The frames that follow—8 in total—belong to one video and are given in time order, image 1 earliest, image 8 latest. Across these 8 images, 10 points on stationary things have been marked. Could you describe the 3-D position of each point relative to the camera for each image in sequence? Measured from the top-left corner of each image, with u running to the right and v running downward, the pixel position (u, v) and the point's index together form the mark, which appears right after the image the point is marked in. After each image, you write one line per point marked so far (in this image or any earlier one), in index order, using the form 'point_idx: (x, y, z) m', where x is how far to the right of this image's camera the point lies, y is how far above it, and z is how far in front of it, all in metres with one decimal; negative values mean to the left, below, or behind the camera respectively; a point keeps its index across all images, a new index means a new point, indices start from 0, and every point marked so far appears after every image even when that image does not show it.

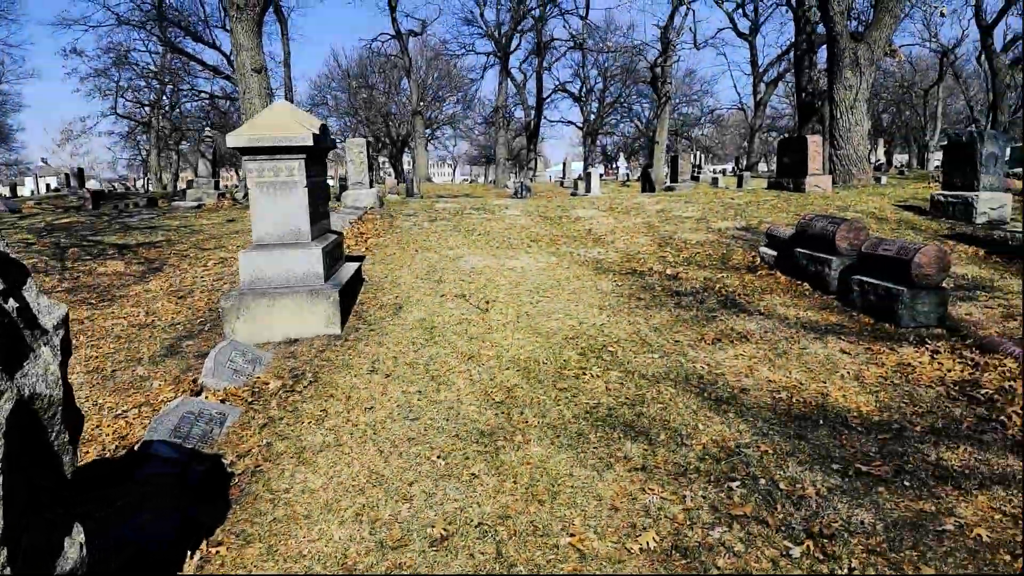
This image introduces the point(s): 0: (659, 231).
0: (+2.3, +0.9, +9.9) m
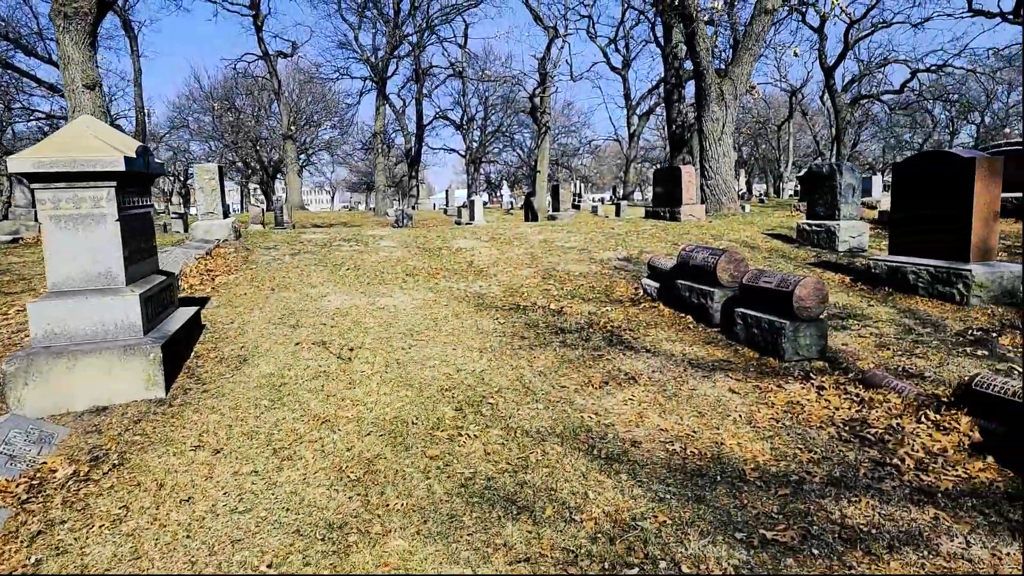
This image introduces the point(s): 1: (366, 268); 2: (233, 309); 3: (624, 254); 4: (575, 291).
0: (+0.5, +0.4, +9.6) m
1: (-1.9, +0.2, +8.8) m
2: (-2.8, -0.2, +6.6) m
3: (+1.7, +0.5, +9.6) m
4: (+0.8, 0.0, +7.7) m
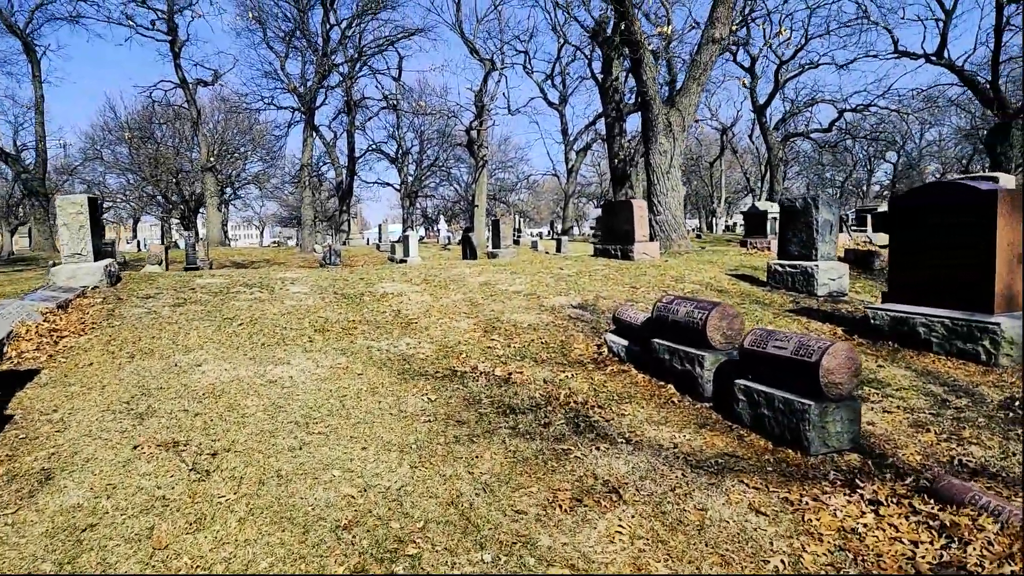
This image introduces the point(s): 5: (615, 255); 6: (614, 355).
0: (-0.4, -0.3, +8.2) m
1: (-2.7, -0.4, +7.1) m
2: (-3.4, -0.8, +4.9) m
3: (+0.8, -0.2, +8.3) m
4: (+0.1, -0.6, +6.3) m
5: (+2.0, +0.6, +12.5) m
6: (+0.9, -0.6, +5.8) m
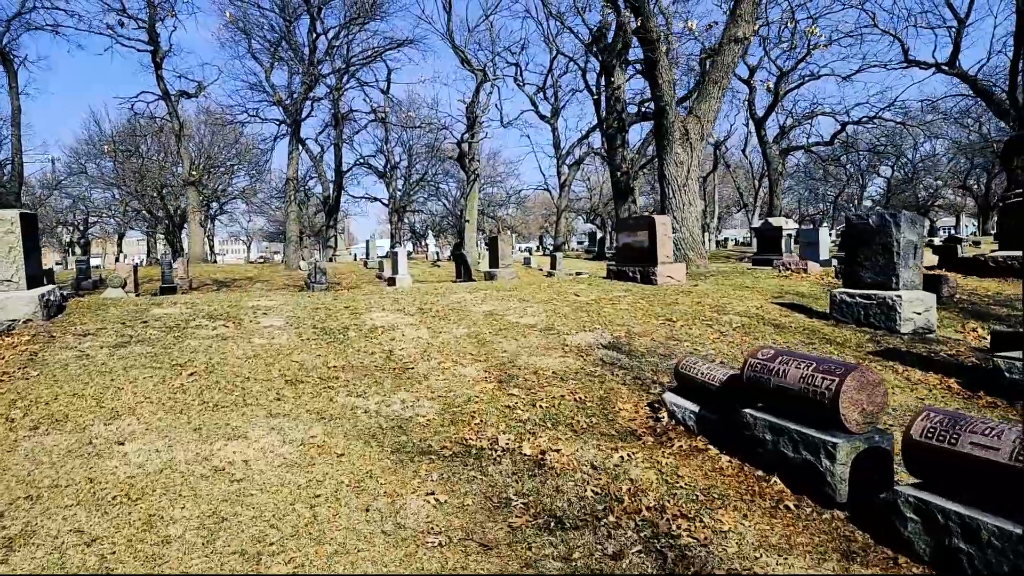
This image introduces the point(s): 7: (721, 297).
0: (-0.2, -0.6, +6.8) m
1: (-2.5, -0.8, +5.6) m
2: (-3.1, -1.1, +3.4) m
3: (+1.0, -0.5, +6.9) m
4: (+0.3, -0.9, +4.9) m
5: (+2.1, +0.2, +11.2) m
6: (+1.1, -0.9, +4.4) m
7: (+2.9, -0.1, +8.9) m
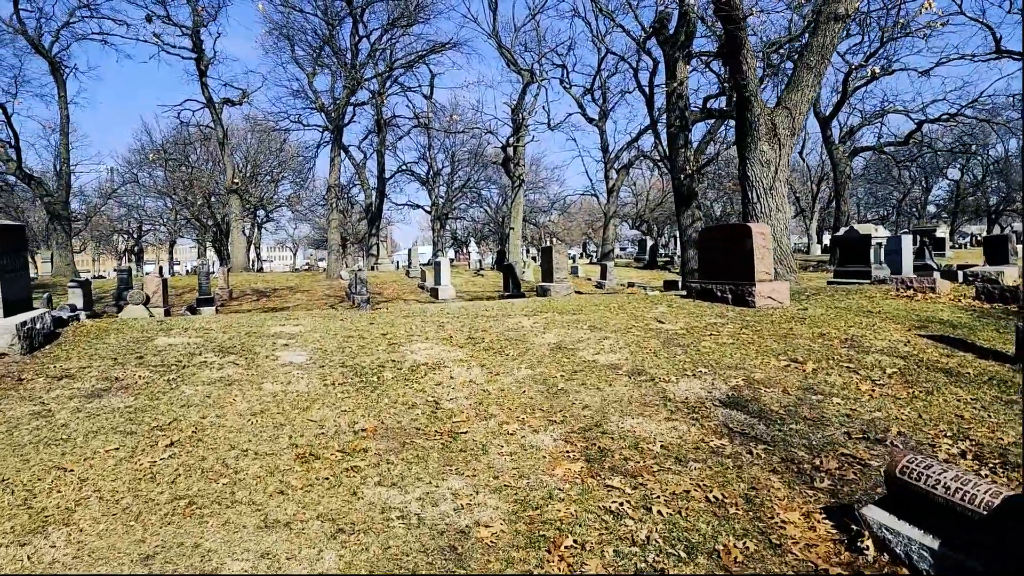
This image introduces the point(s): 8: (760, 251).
0: (+0.5, -0.9, +5.1) m
1: (-1.9, -1.0, +4.2) m
2: (-2.7, -1.3, +2.0) m
3: (+1.7, -0.8, +5.2) m
4: (+0.9, -1.2, +3.2) m
5: (+3.0, -0.2, +9.4) m
6: (+1.6, -1.2, +2.7) m
7: (+3.7, -0.4, +7.1) m
8: (+3.4, +0.5, +9.0) m
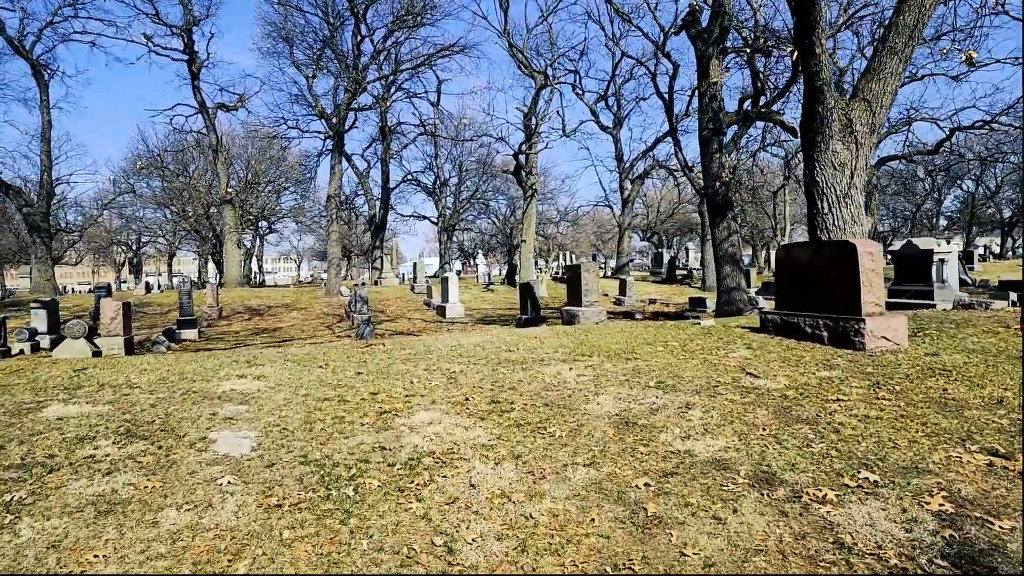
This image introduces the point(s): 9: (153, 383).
0: (+0.8, -1.2, +3.0) m
1: (-1.6, -1.3, +2.1) m
2: (-2.4, -1.6, -0.1) m
3: (+2.0, -1.1, +3.0) m
4: (+1.2, -1.5, +1.1) m
5: (+3.4, -0.6, +7.3) m
6: (+1.9, -1.4, +0.6) m
7: (+4.0, -0.8, +4.9) m
8: (+3.7, +0.1, +6.8) m
9: (-3.3, -0.9, +5.8) m
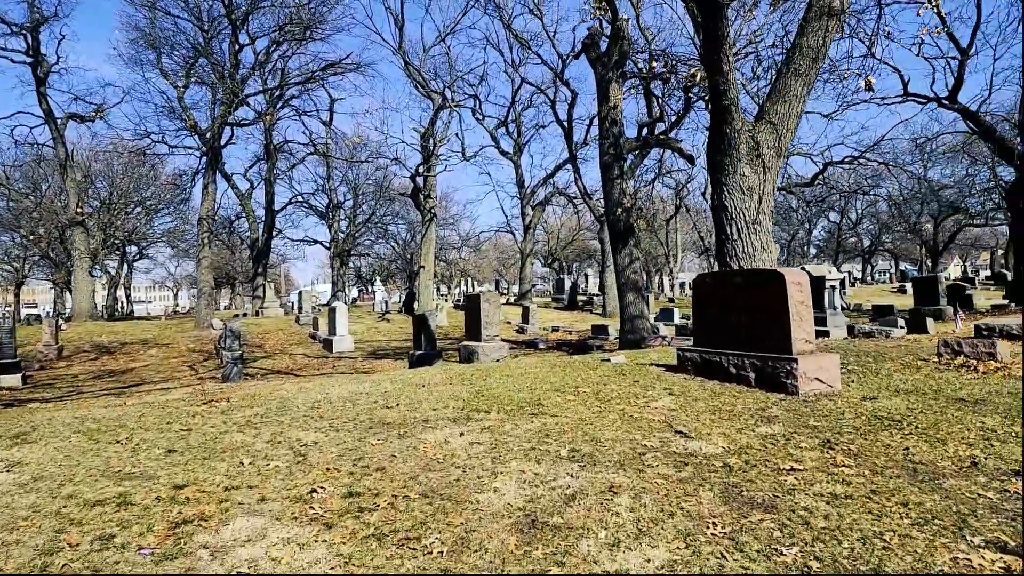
0: (+0.3, -1.4, +1.7) m
1: (-1.9, -1.5, +0.4) m
2: (-2.3, -1.6, -1.9) m
3: (+1.5, -1.3, +1.9) m
4: (+1.0, -1.6, -0.1) m
5: (+2.2, -0.9, +6.3) m
6: (+1.8, -1.5, -0.6) m
7: (+3.2, -1.0, +4.1) m
8: (+2.6, -0.2, +6.0) m
9: (-4.1, -1.2, +3.9) m
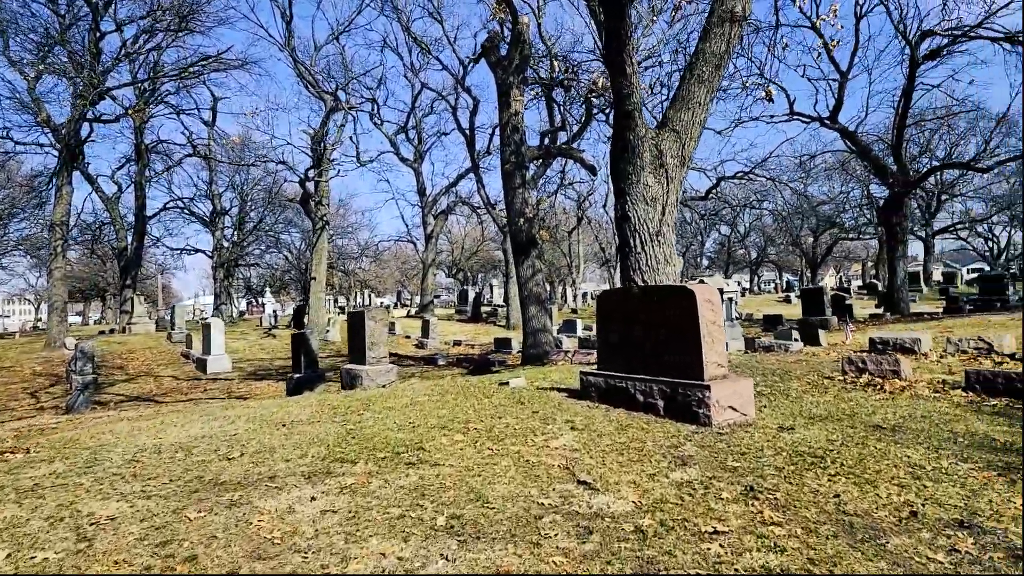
0: (0.0, -1.5, +0.8) m
1: (-2.0, -1.6, -0.8) m
2: (-2.1, -1.7, -3.2) m
3: (+1.1, -1.4, +1.2) m
4: (+0.9, -1.6, -0.9) m
5: (+1.2, -1.1, +5.7) m
6: (+1.8, -1.6, -1.2) m
7: (+2.5, -1.2, +3.6) m
8: (+1.6, -0.4, +5.4) m
9: (-4.7, -1.3, +2.3) m
